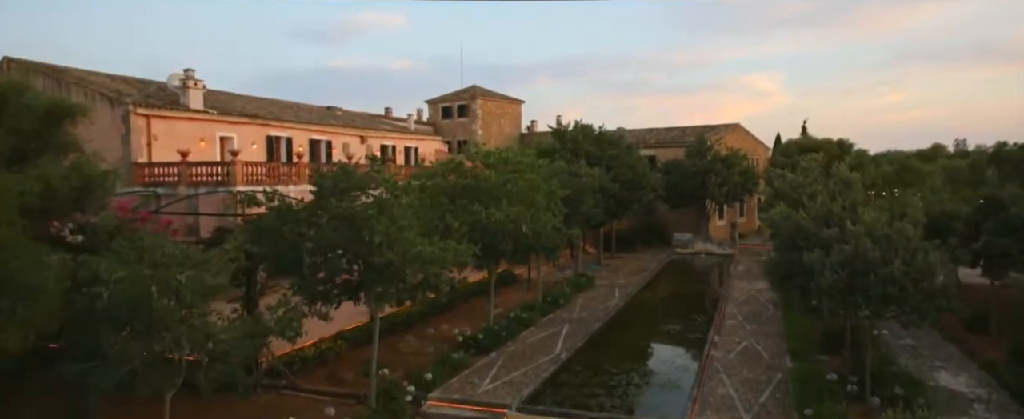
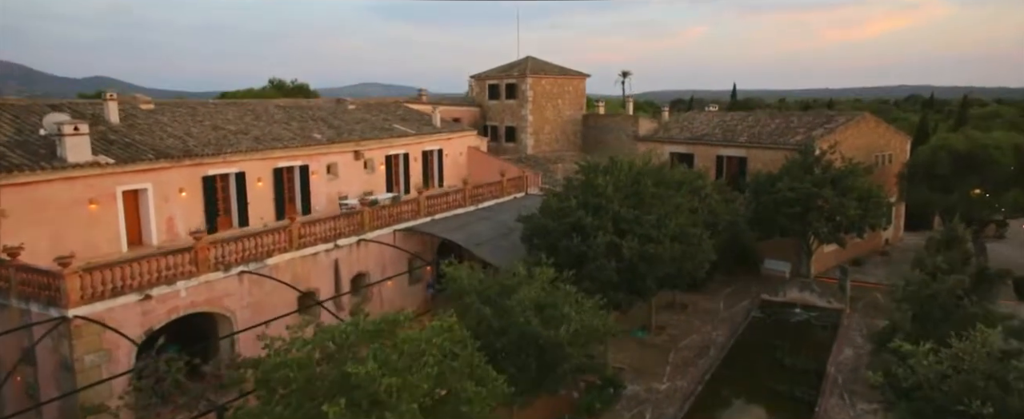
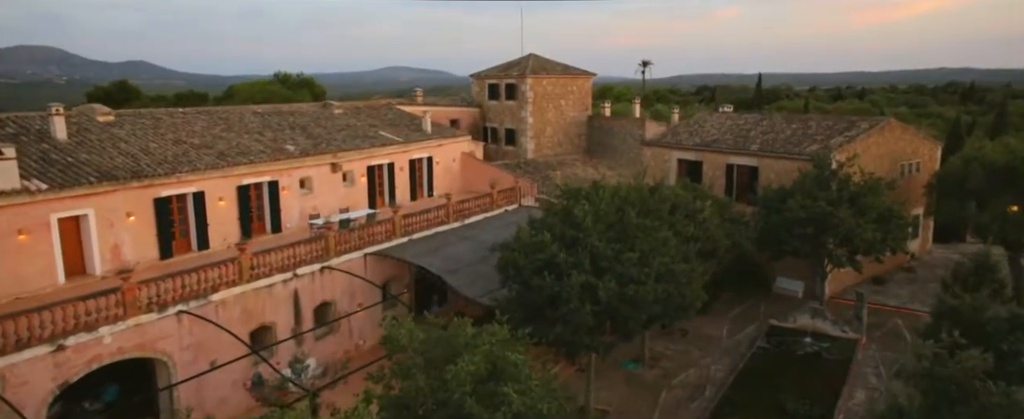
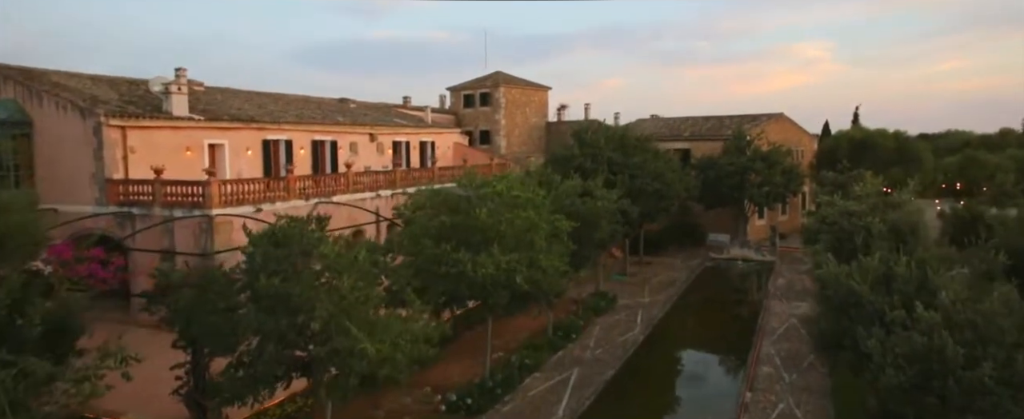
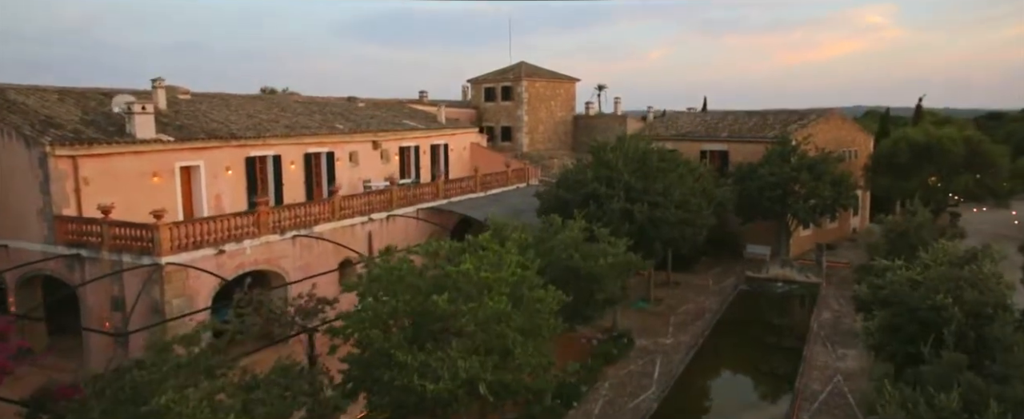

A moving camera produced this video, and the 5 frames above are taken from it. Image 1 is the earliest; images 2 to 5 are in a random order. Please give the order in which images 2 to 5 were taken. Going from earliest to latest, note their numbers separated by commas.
4, 5, 2, 3
